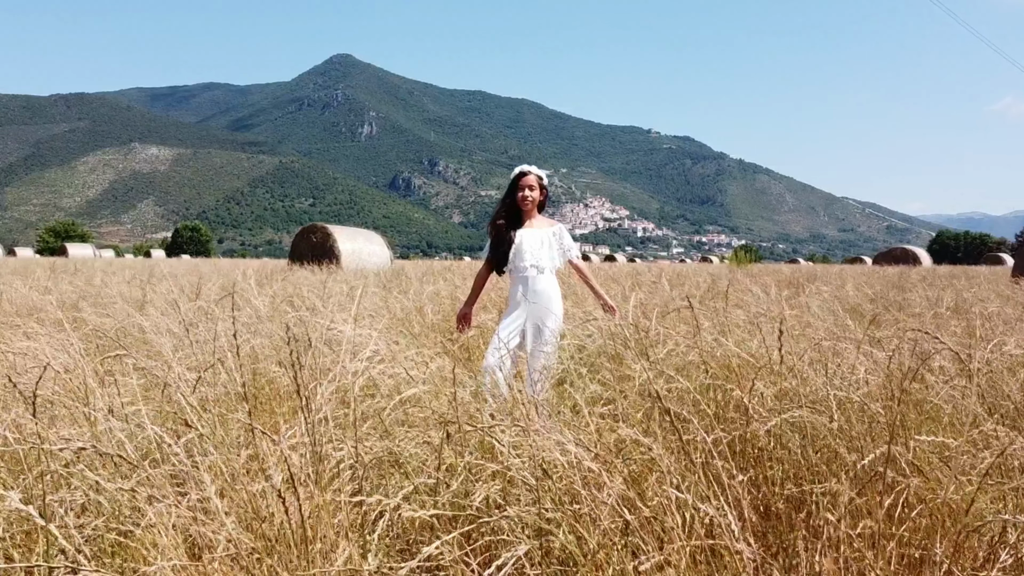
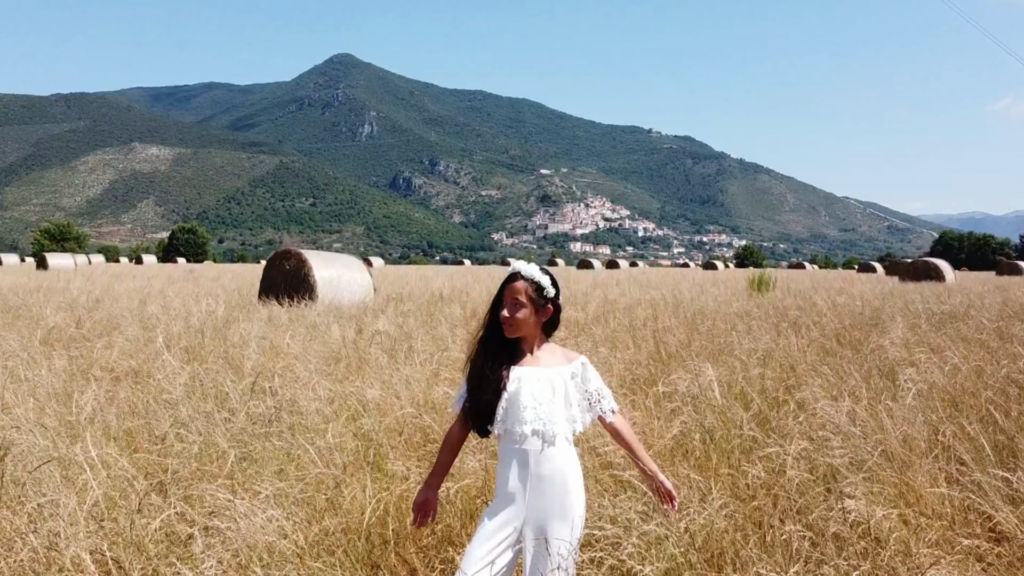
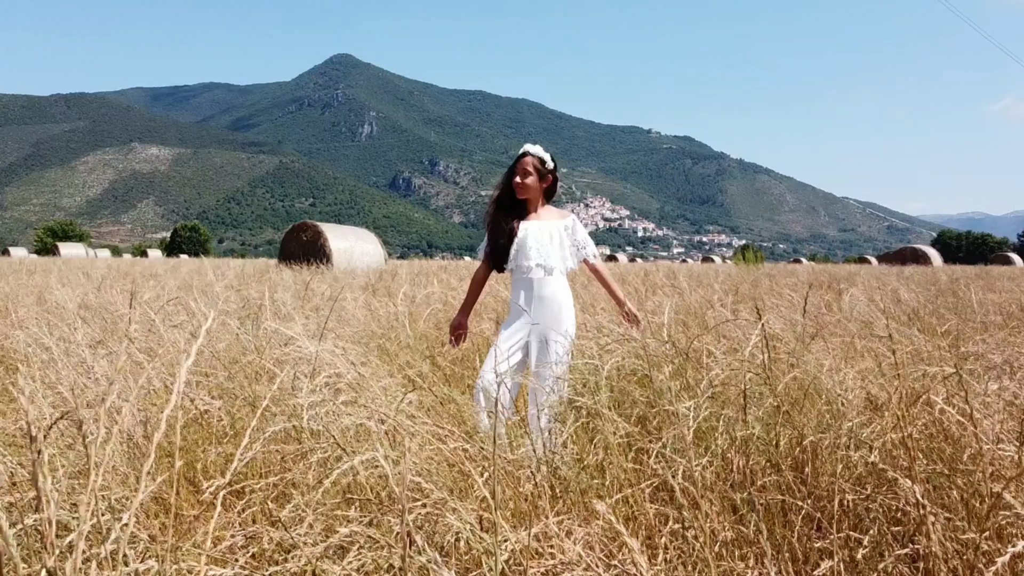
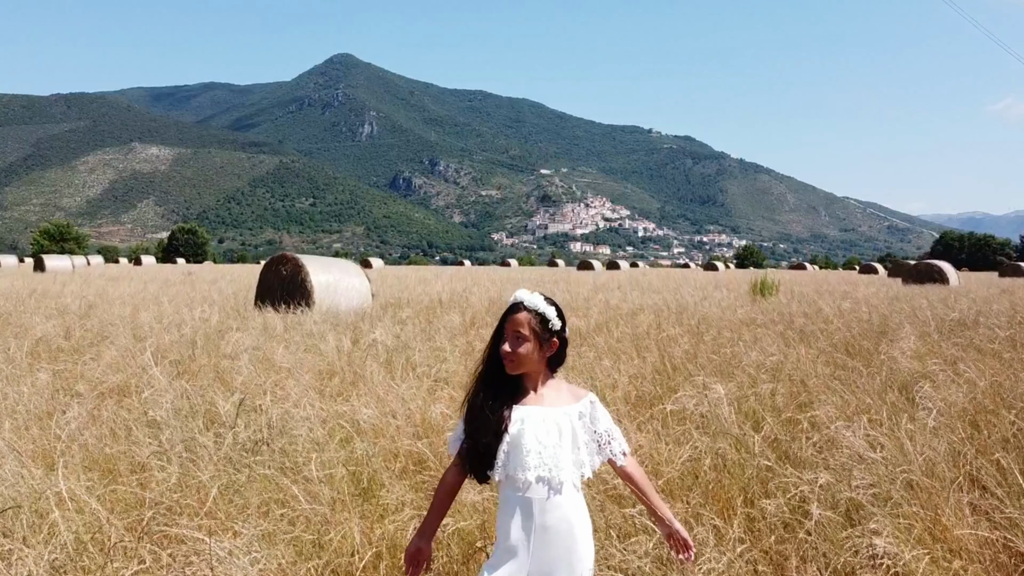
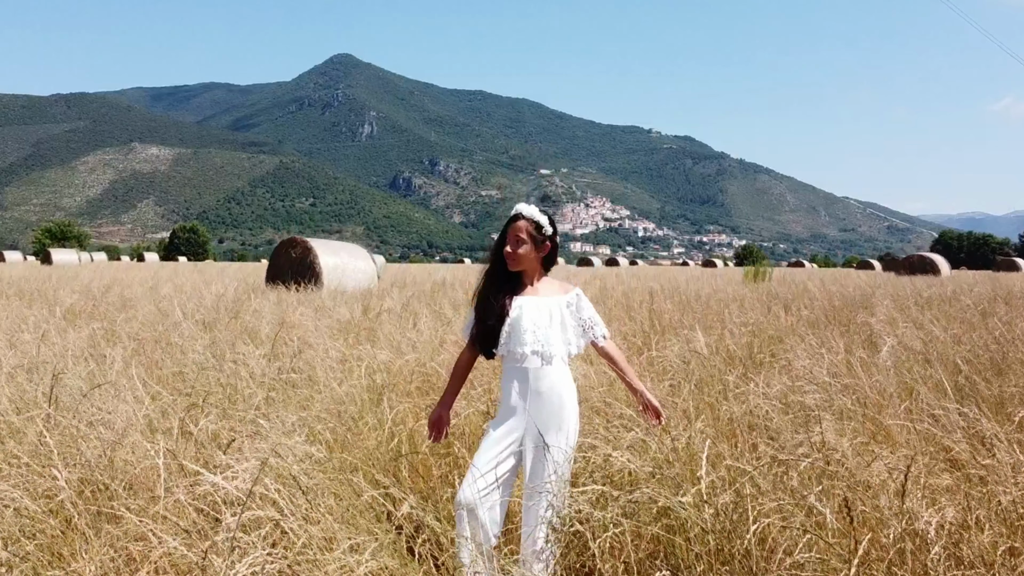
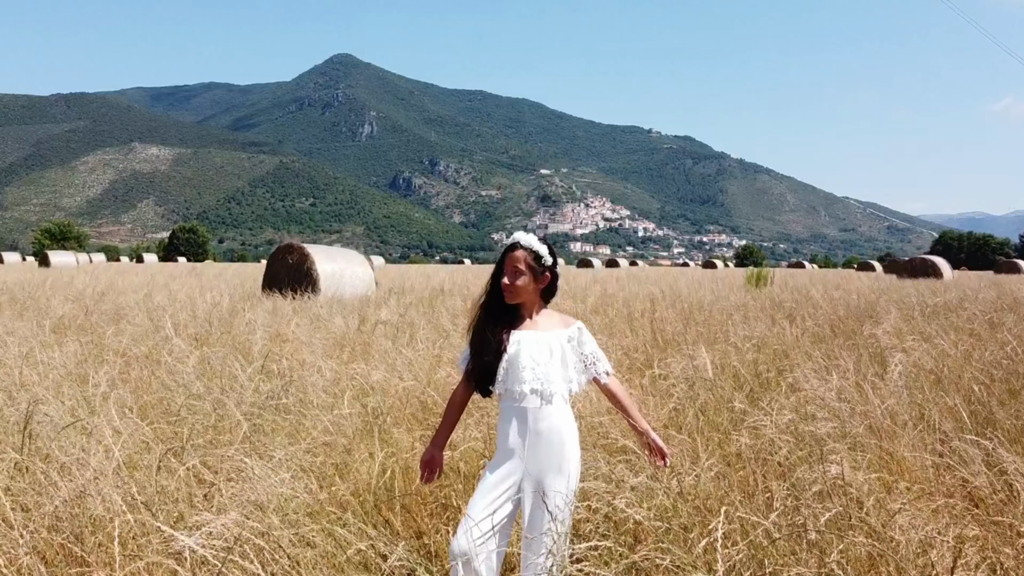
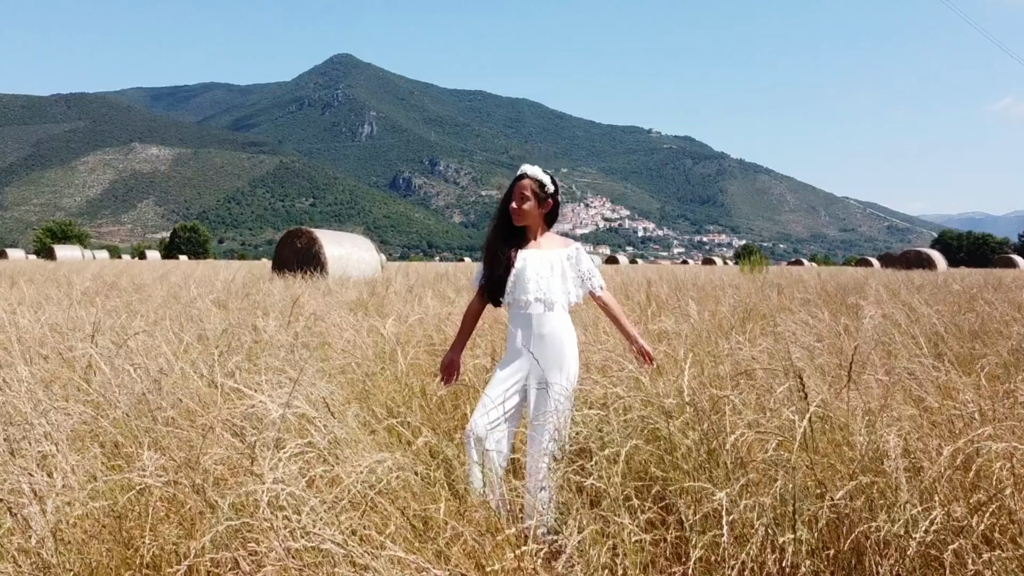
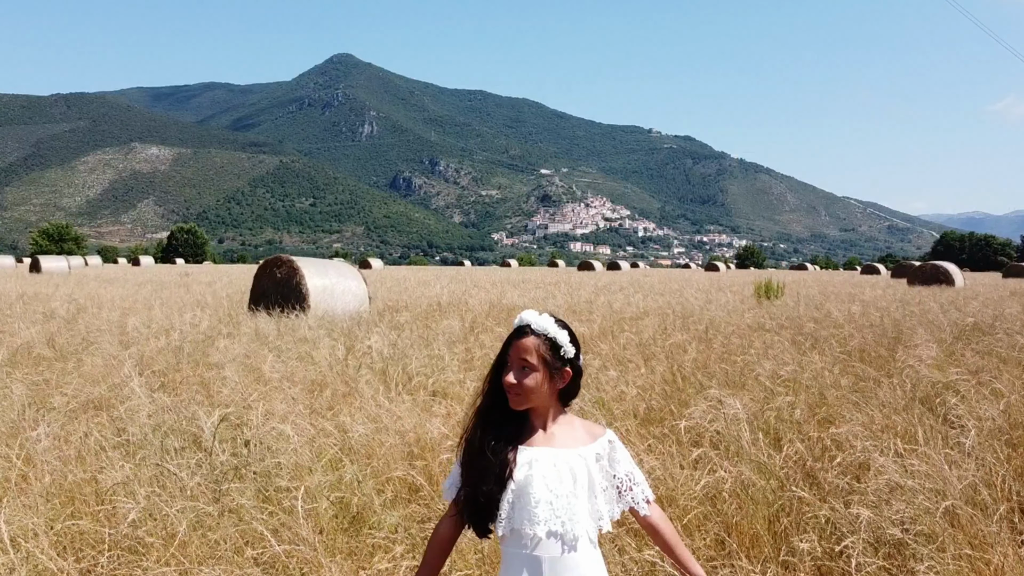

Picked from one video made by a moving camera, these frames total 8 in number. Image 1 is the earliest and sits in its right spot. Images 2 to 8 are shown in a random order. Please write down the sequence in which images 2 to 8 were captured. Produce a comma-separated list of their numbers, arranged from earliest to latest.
3, 7, 5, 6, 2, 4, 8
